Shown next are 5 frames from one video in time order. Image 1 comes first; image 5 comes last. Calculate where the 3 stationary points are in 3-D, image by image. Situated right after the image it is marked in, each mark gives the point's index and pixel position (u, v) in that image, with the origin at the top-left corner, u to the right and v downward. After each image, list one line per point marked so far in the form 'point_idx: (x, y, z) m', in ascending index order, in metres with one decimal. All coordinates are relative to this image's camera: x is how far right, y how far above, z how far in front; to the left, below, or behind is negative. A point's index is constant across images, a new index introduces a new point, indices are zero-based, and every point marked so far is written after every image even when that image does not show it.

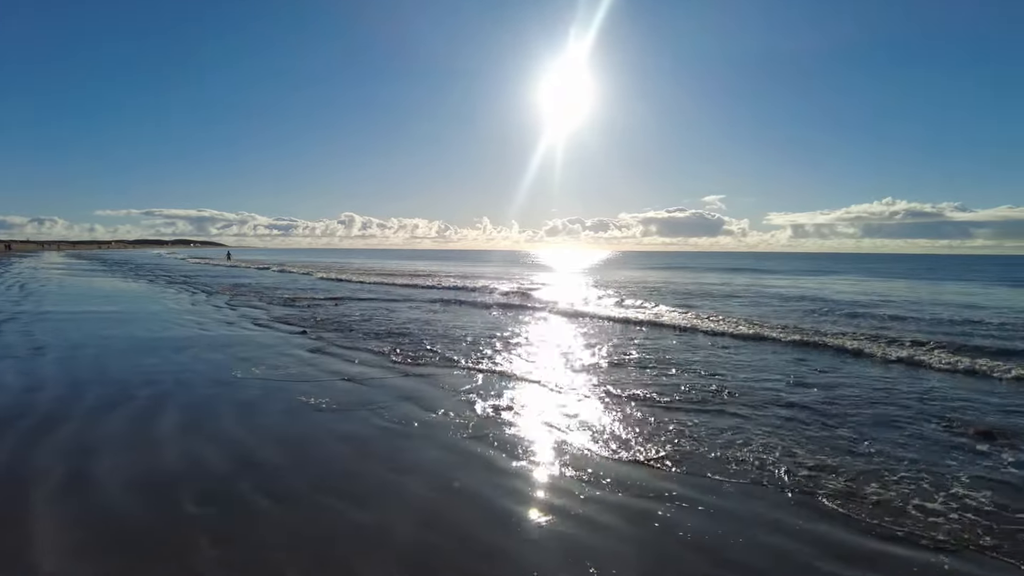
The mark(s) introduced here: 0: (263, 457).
0: (-2.2, -1.5, +5.7) m
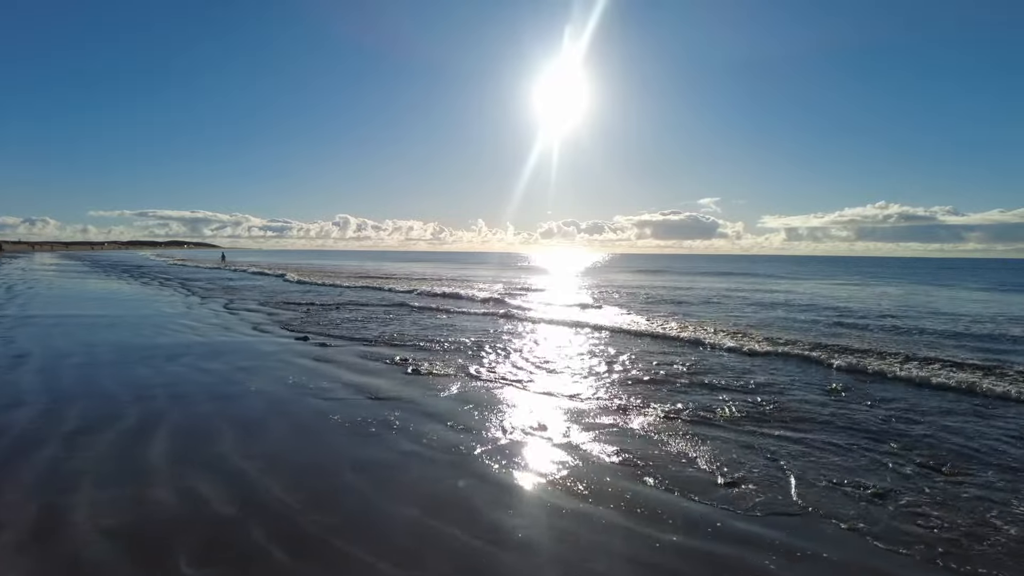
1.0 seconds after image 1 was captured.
0: (-1.8, -1.5, +4.9) m
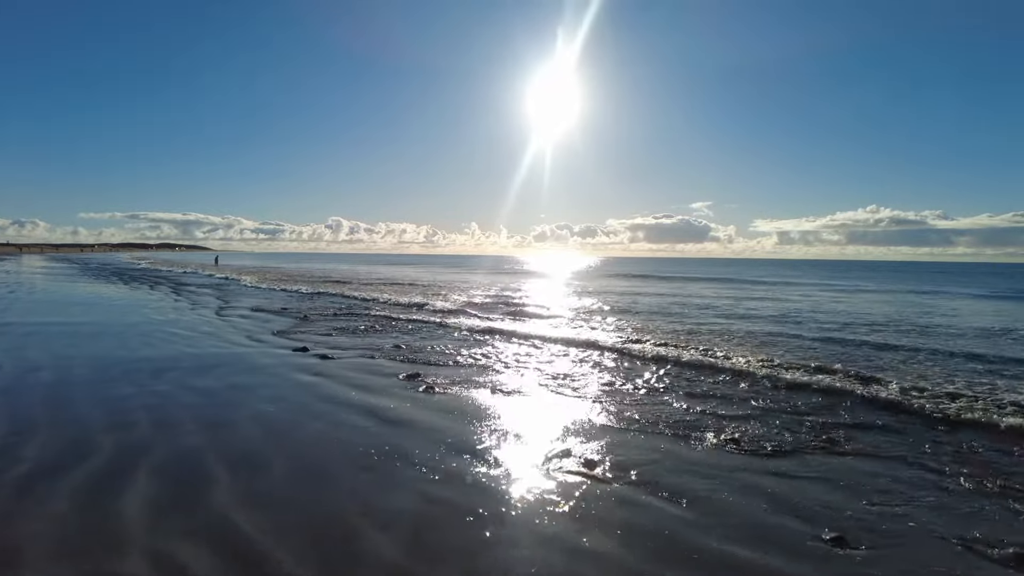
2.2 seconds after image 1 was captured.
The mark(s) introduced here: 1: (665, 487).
0: (-1.4, -1.6, +3.8) m
1: (+1.5, -1.8, +6.0) m
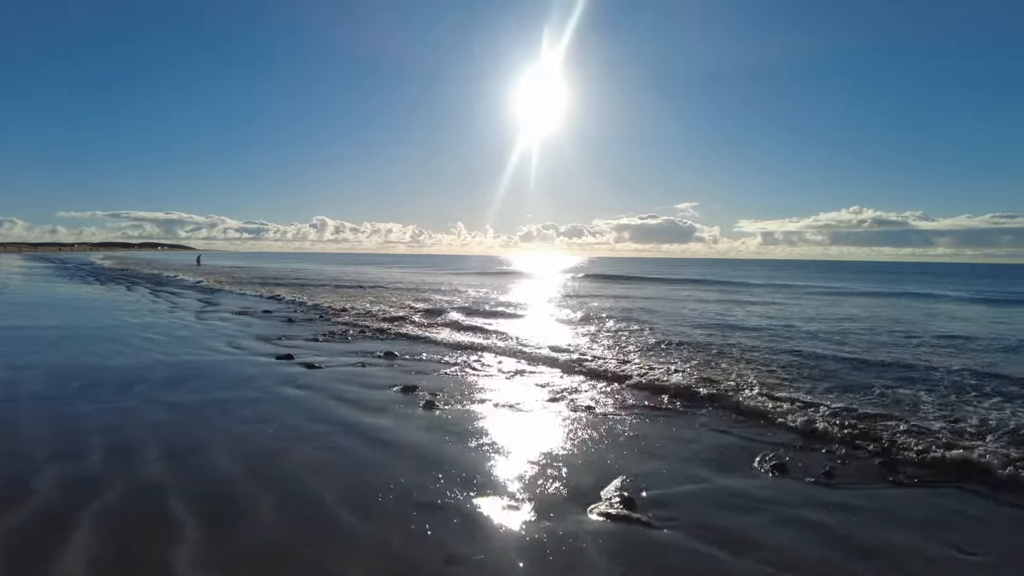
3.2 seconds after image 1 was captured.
0: (-1.1, -1.7, +2.9) m
1: (+1.6, -1.8, +5.1) m
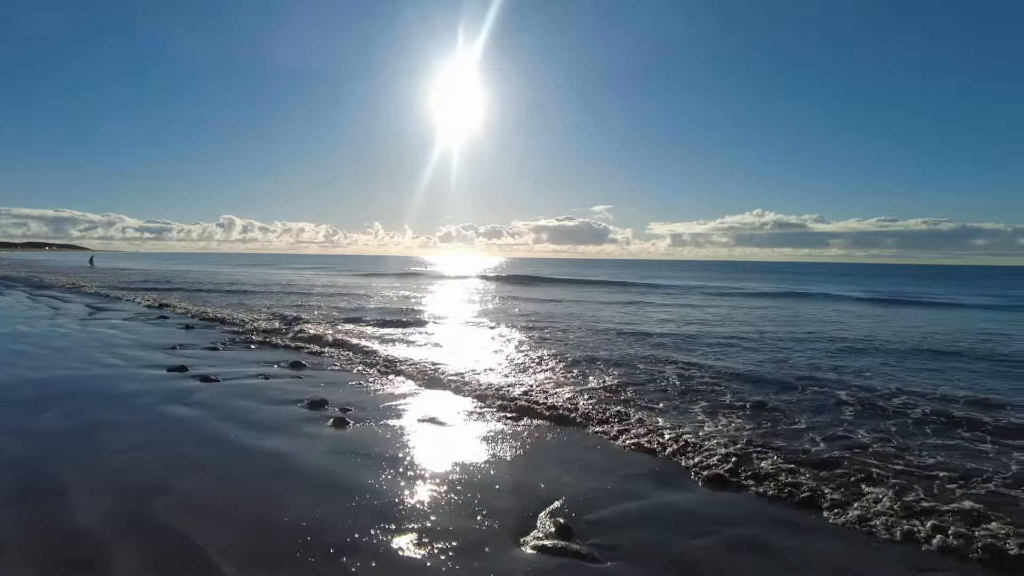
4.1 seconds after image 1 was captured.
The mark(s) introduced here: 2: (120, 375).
0: (-1.4, -1.7, +2.1) m
1: (+1.1, -1.9, +4.6) m
2: (-6.2, -1.4, +10.6) m
